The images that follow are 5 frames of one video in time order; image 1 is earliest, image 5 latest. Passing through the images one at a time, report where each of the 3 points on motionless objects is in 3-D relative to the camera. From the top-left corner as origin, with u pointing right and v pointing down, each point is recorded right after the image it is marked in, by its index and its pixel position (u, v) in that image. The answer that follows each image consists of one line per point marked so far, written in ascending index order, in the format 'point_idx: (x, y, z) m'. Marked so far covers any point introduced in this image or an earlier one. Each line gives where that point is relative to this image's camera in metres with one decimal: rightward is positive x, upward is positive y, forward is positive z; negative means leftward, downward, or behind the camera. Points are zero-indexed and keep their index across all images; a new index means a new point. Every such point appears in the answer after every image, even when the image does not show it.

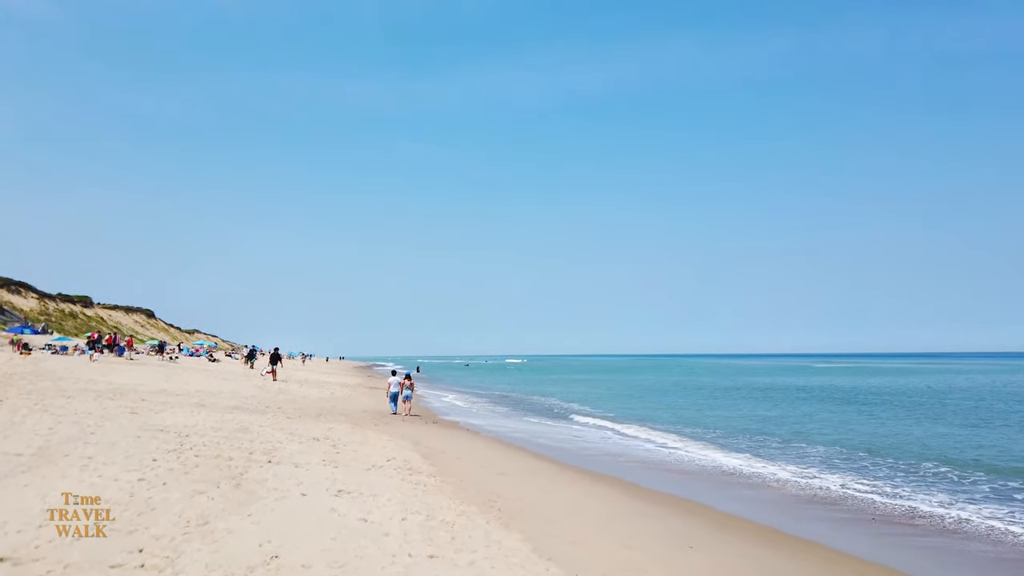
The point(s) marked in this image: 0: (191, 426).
0: (-6.1, -2.6, +15.2) m
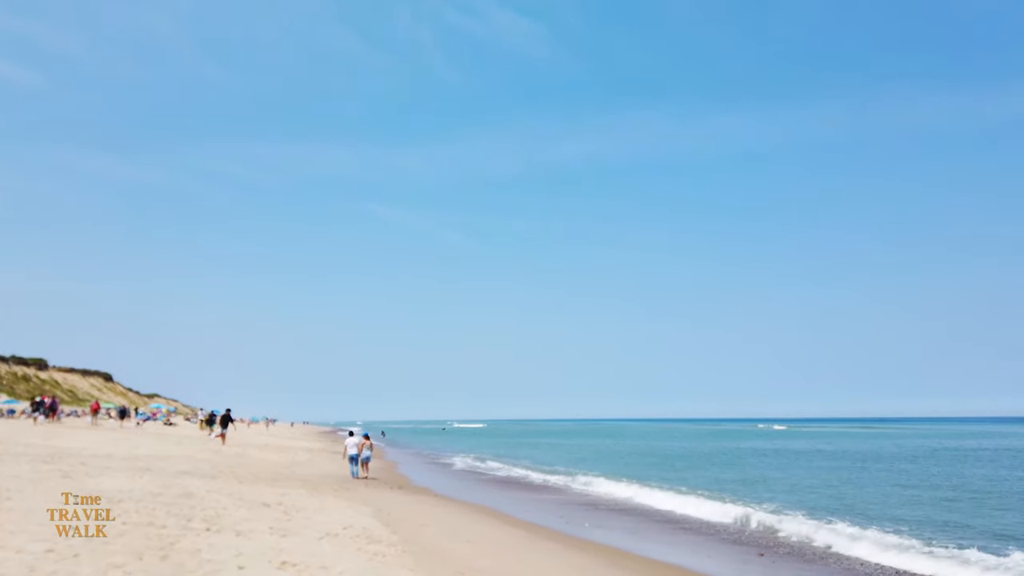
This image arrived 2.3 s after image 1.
0: (-6.7, -3.5, +13.8) m
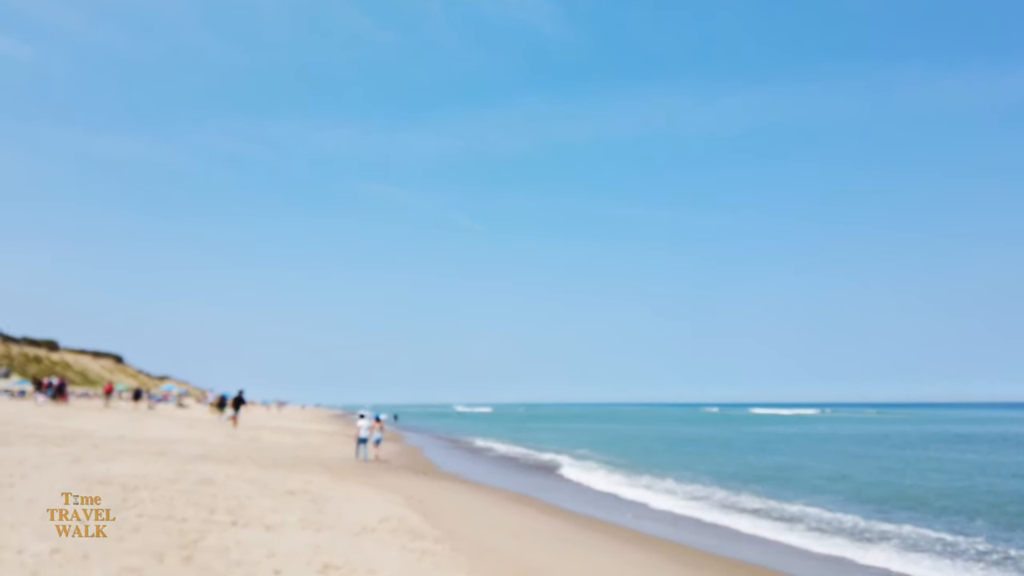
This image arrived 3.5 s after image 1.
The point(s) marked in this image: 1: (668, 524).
0: (-5.9, -3.0, +12.8) m
1: (+3.4, -5.3, +17.6) m
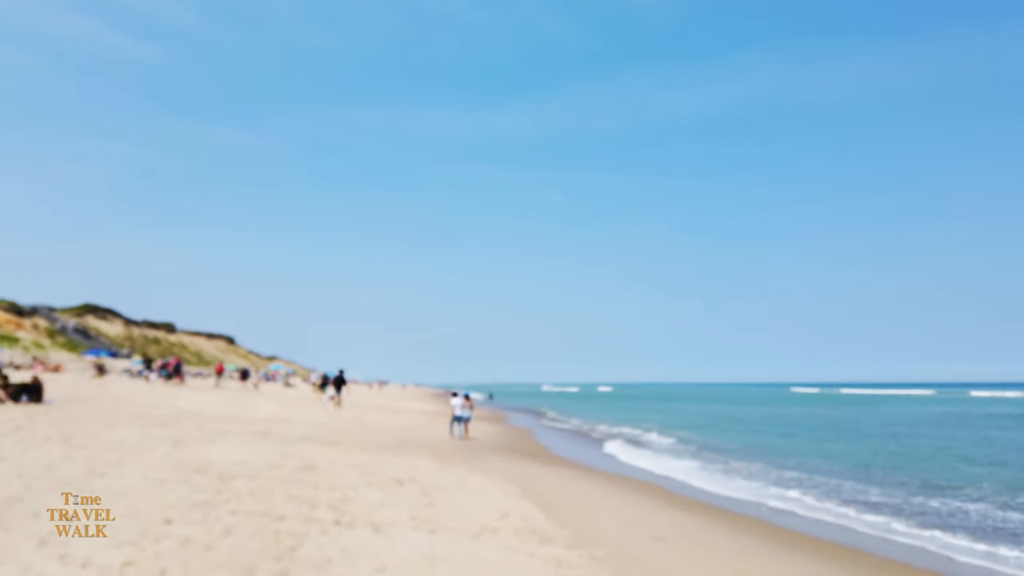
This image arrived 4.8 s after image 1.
0: (-4.0, -2.6, +11.9) m
1: (+5.9, -4.6, +15.6) m
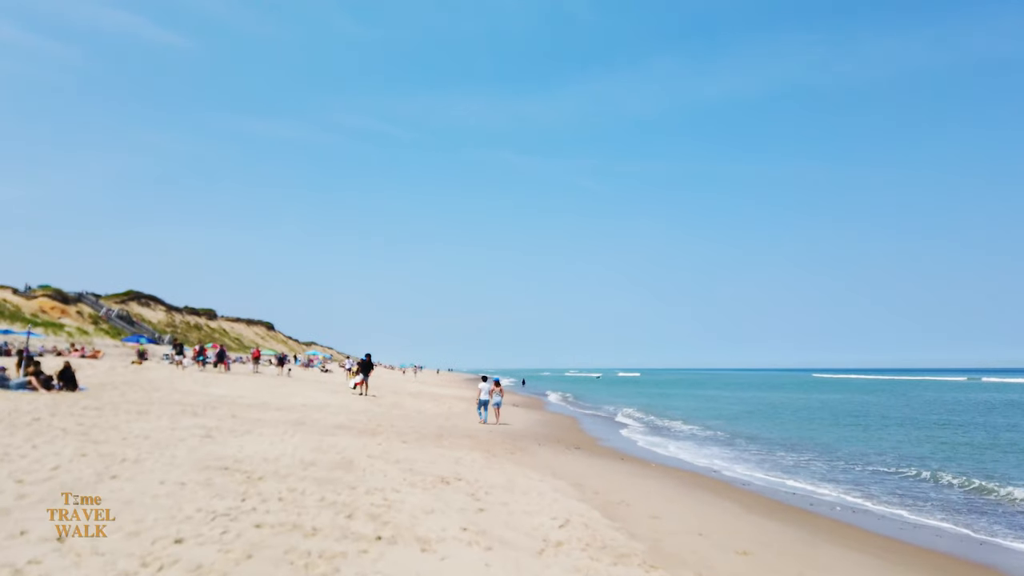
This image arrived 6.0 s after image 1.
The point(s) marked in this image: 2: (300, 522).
0: (-3.2, -2.3, +10.8) m
1: (+6.8, -4.2, +14.2) m
2: (-1.9, -2.0, +6.9) m
